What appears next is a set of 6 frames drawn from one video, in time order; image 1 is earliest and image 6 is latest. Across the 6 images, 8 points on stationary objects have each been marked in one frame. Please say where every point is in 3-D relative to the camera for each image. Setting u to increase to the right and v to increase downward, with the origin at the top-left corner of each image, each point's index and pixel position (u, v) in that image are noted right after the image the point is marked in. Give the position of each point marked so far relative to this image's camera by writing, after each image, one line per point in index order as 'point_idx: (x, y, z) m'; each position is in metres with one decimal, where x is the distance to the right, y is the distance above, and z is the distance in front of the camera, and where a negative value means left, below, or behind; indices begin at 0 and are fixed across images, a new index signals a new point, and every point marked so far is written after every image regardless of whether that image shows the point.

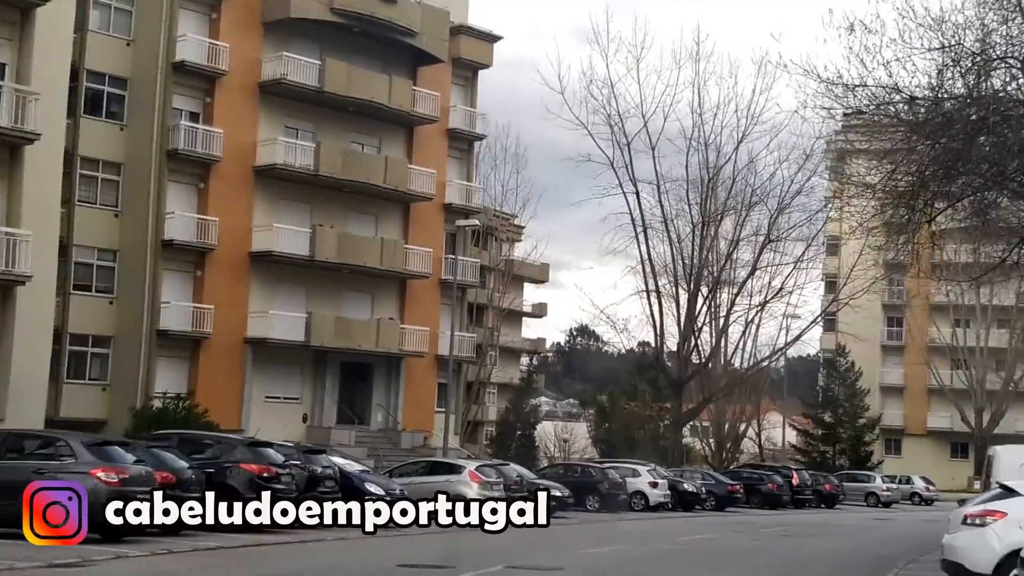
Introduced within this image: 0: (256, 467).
0: (-3.4, -2.3, +17.9) m
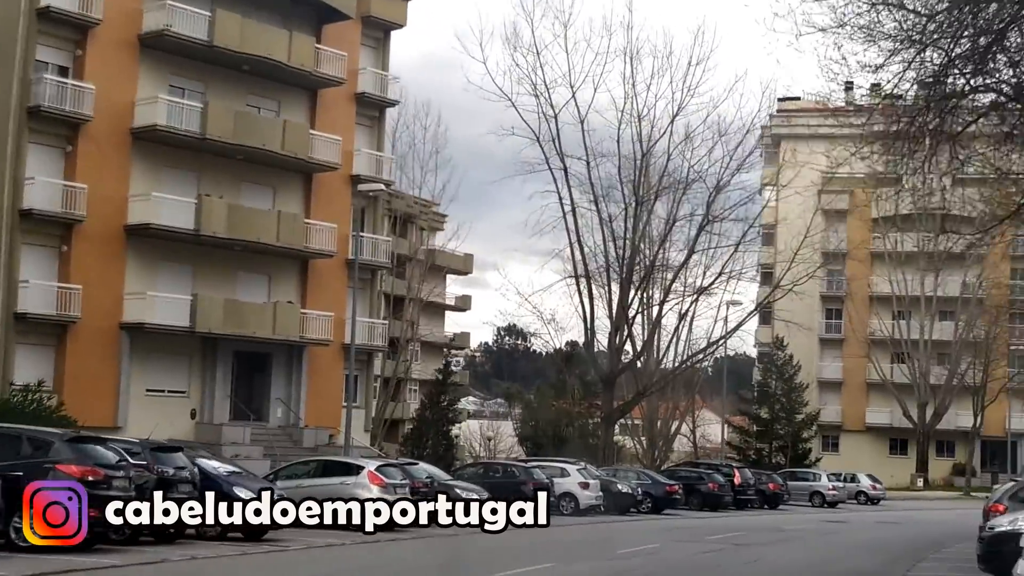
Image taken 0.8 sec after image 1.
0: (-4.4, -1.8, +14.0) m
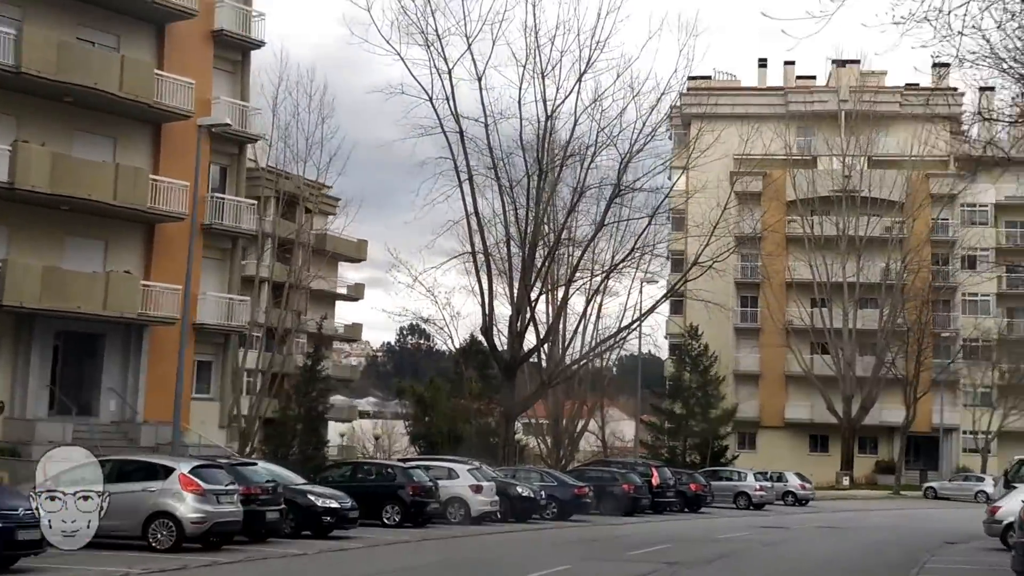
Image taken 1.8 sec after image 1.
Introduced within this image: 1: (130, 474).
0: (-5.6, -1.1, +8.6) m
1: (-4.5, -2.2, +16.3) m
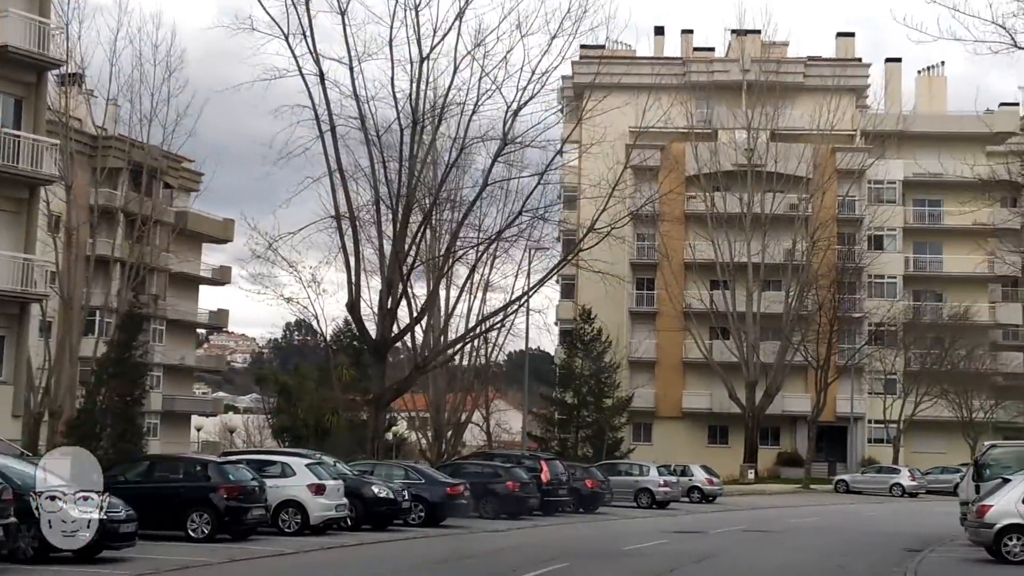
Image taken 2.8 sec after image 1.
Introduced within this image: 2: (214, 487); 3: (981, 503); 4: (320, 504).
0: (-6.3, -0.4, +3.0) m
1: (-5.9, -1.5, +10.7) m
2: (-3.8, -2.5, +17.7) m
3: (+5.7, -2.6, +16.7) m
4: (-2.7, -3.0, +19.2) m
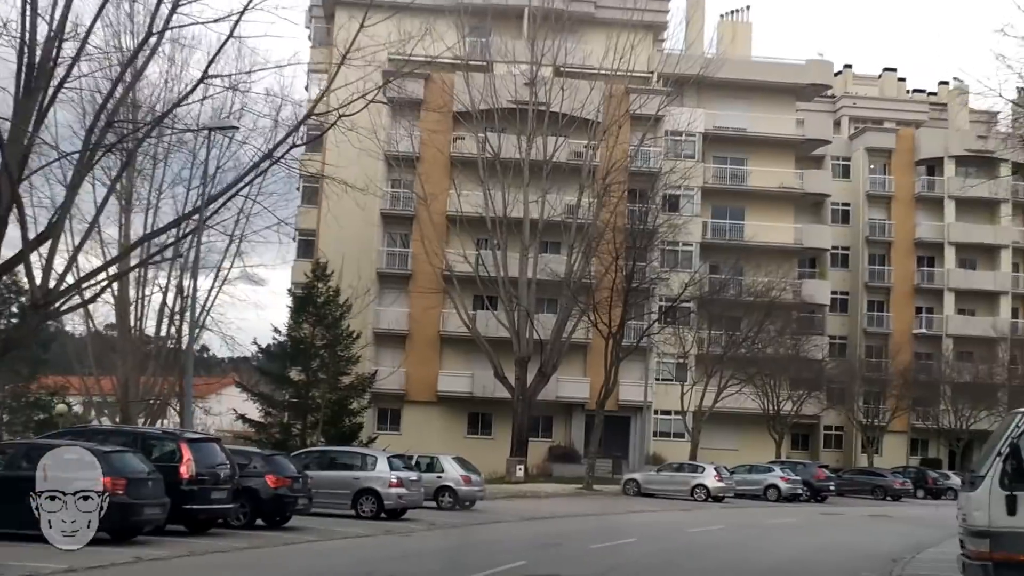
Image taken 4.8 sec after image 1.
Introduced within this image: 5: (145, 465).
0: (-6.5, +1.3, -9.0) m
1: (-7.4, +0.3, -1.3) m
2: (-6.6, -0.8, +5.9) m
3: (+3.0, -1.2, +6.5) m
4: (-5.7, -1.3, +7.6) m
5: (-4.0, -1.9, +15.1) m
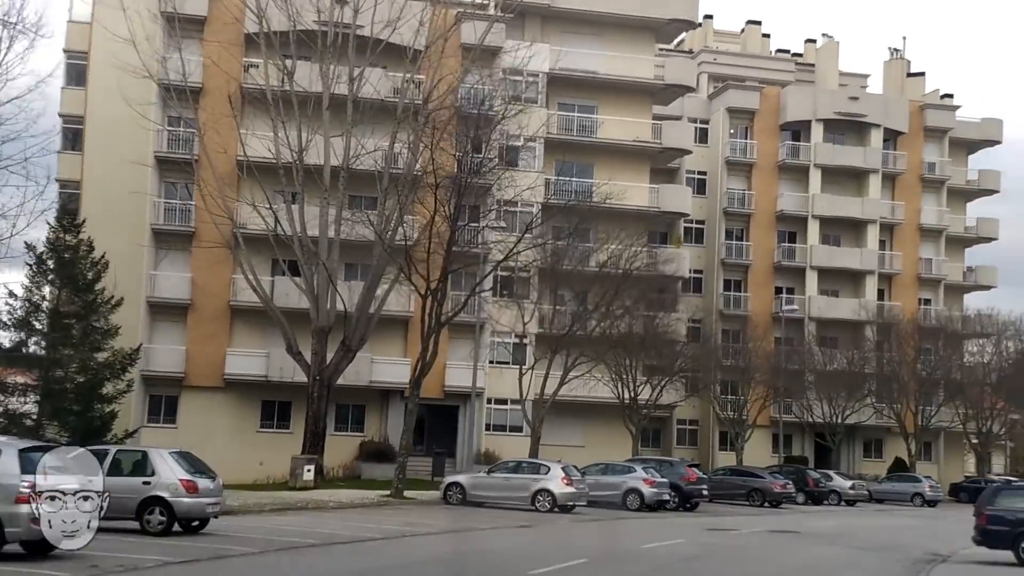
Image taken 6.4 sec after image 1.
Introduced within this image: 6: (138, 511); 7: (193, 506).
0: (-5.3, +2.5, -18.4) m
1: (-7.2, +1.6, -10.8) m
2: (-7.2, +0.4, -3.6) m
3: (+2.2, -0.1, -1.8) m
4: (-6.5, -0.1, -1.8) m
5: (-5.8, -0.7, +5.8) m
6: (-4.4, -2.6, +16.3) m
7: (-3.8, -2.6, +16.3) m
